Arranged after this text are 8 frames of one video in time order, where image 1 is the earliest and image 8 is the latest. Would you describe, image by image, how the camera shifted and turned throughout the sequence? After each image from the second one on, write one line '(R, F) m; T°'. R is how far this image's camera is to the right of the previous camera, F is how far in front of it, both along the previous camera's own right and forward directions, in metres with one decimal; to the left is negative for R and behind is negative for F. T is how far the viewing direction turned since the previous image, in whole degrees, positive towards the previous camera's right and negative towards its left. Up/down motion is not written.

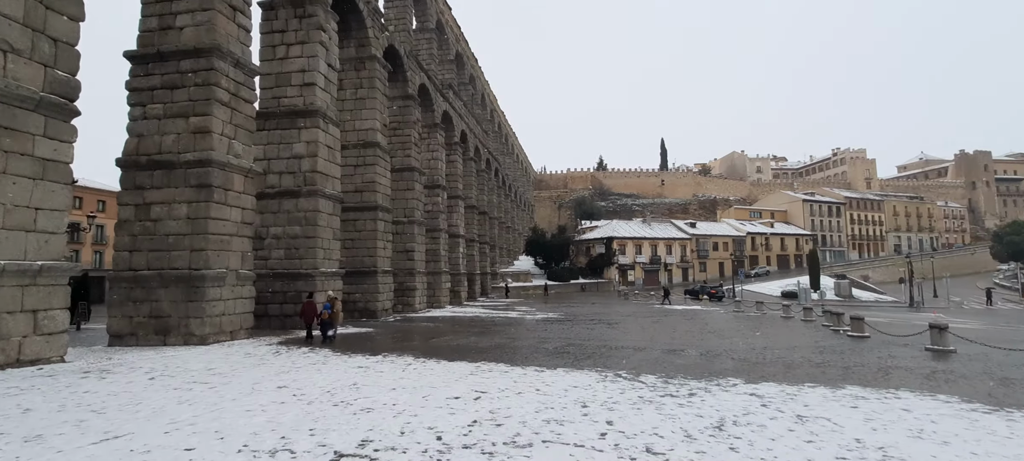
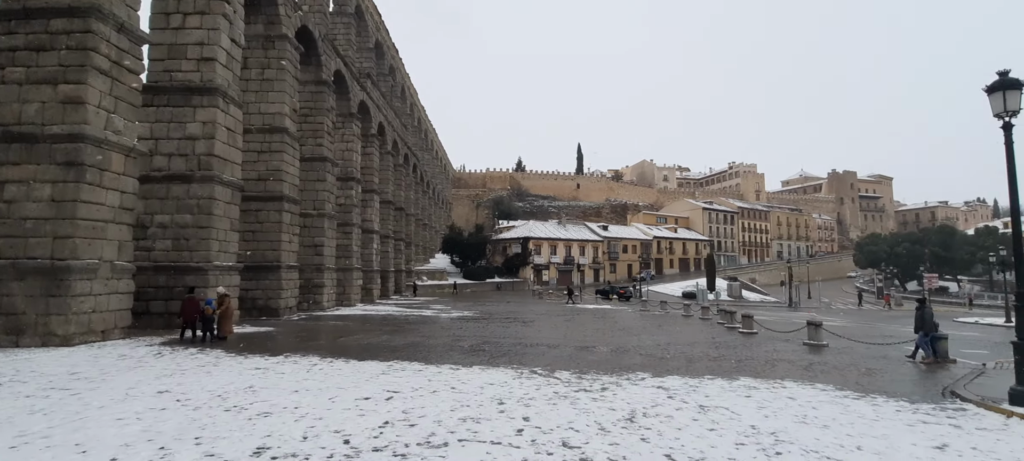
(0.0, +0.2) m; +9°
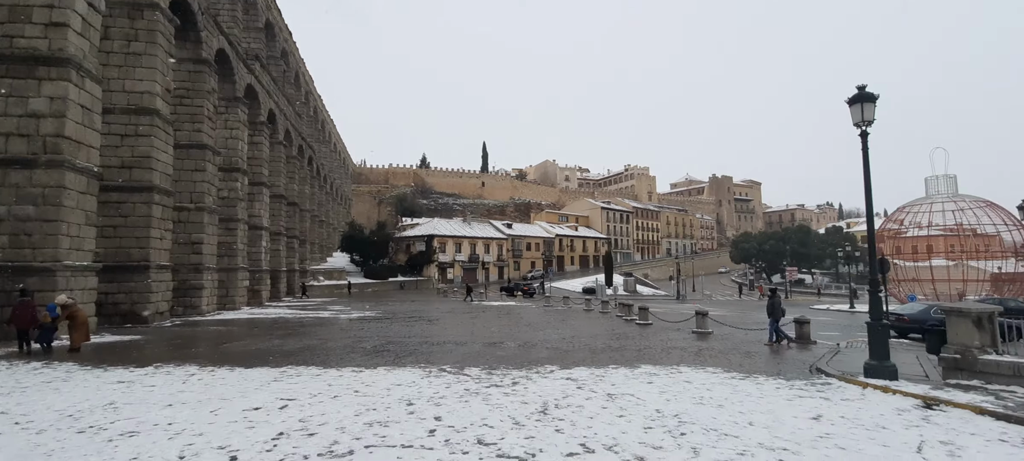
(-0.1, +0.1) m; +10°
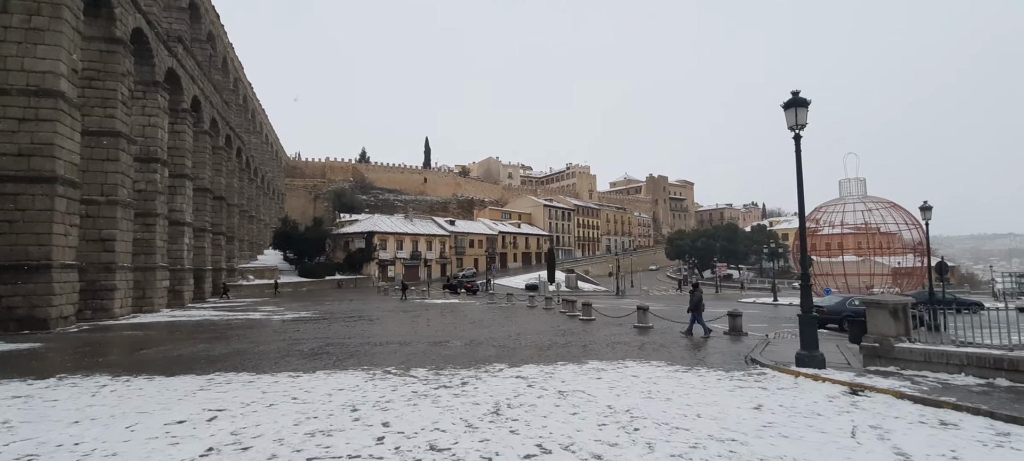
(-0.1, +0.1) m; +6°
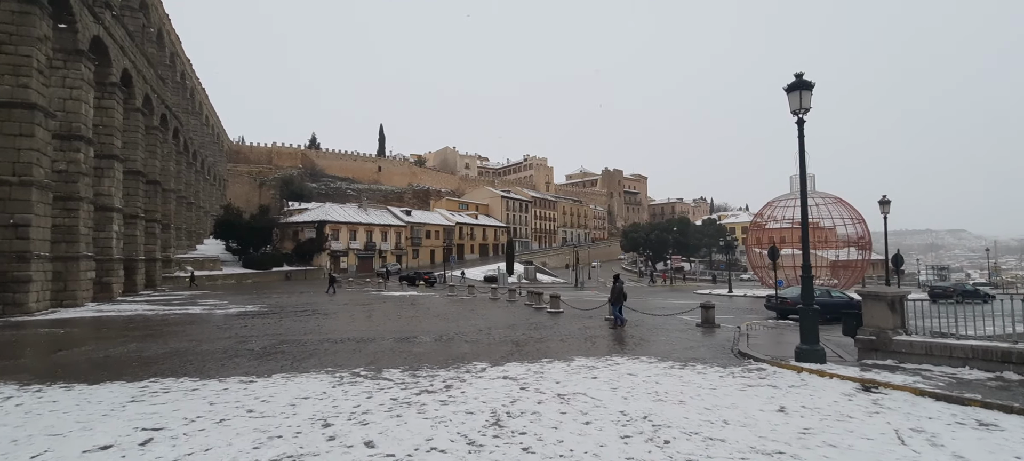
(-0.5, +0.8) m; +5°
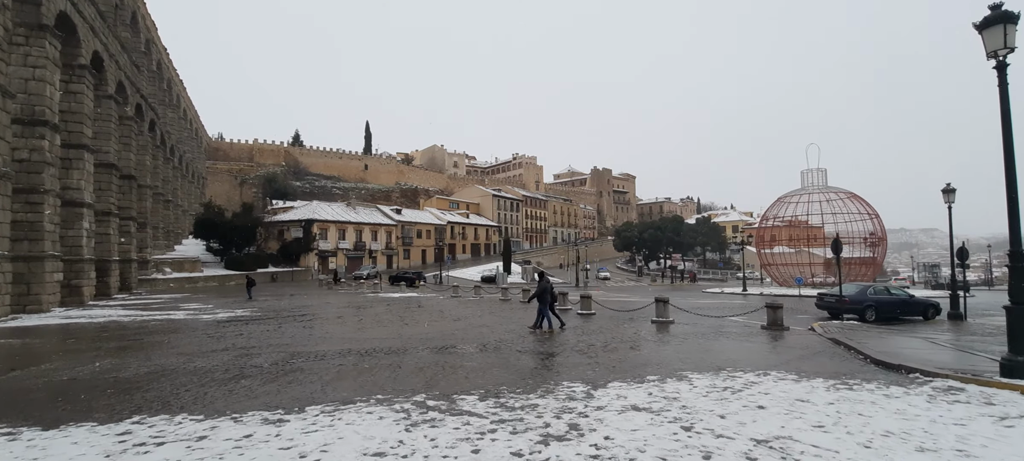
(-1.4, +2.1) m; +2°
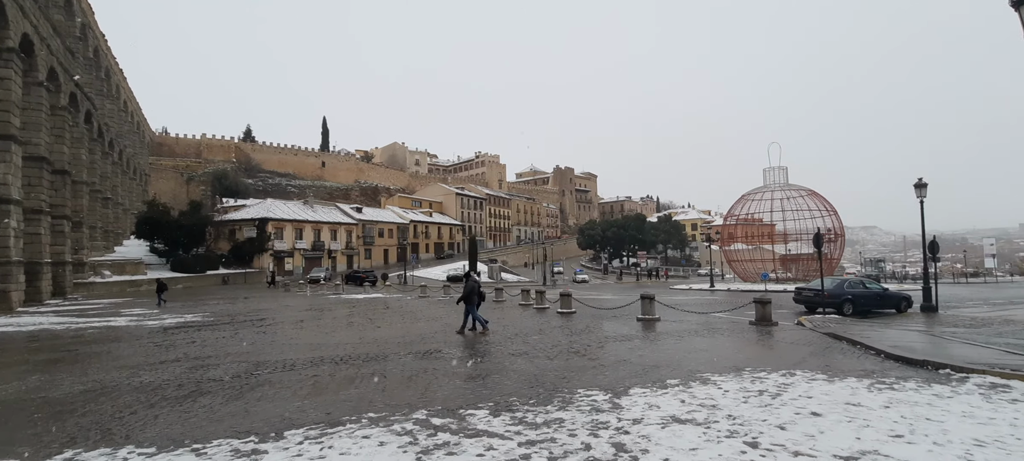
(-0.5, +0.8) m; +4°
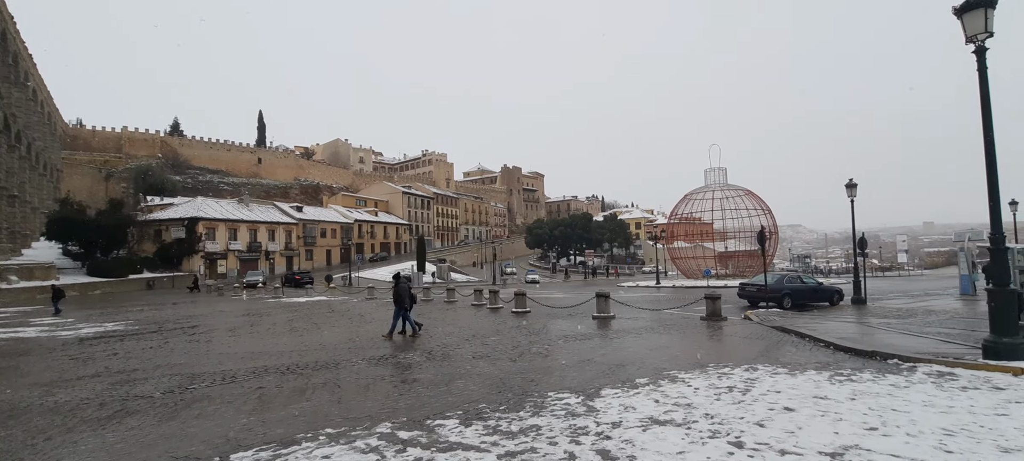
(-0.2, +0.3) m; +6°
